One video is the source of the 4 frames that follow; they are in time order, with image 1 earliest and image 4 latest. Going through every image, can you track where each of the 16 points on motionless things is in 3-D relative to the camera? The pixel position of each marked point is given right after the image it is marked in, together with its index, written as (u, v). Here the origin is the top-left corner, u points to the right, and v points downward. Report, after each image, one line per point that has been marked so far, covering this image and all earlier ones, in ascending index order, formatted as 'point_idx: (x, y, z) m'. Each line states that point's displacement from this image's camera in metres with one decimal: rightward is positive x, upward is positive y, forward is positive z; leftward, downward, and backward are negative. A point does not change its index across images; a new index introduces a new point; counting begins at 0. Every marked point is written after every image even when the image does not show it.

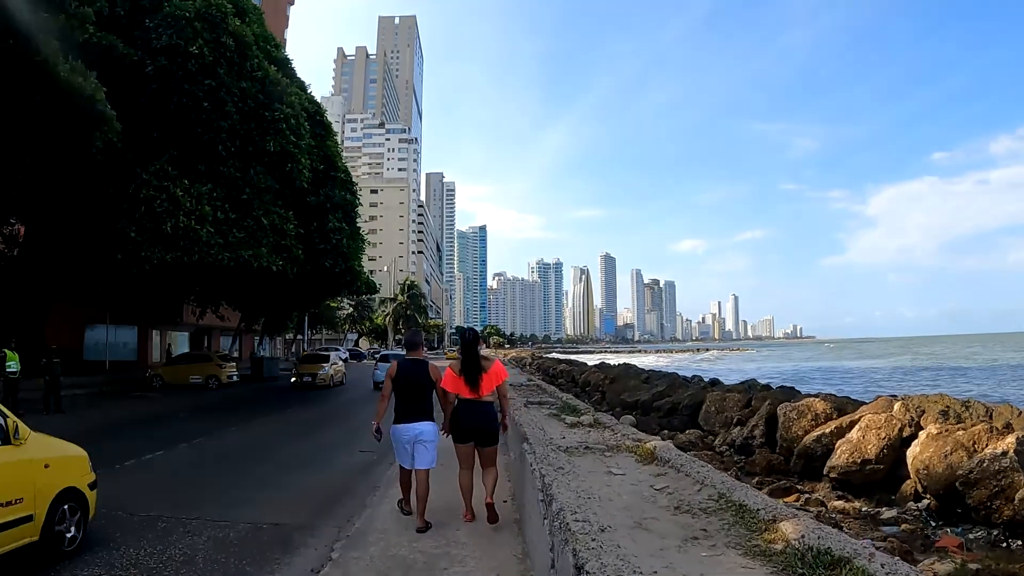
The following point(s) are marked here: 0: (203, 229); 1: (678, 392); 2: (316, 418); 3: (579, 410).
0: (-7.9, +1.4, +17.7) m
1: (+3.1, -2.0, +13.2) m
2: (-5.1, -3.4, +18.2) m
3: (+0.8, -1.5, +8.9) m
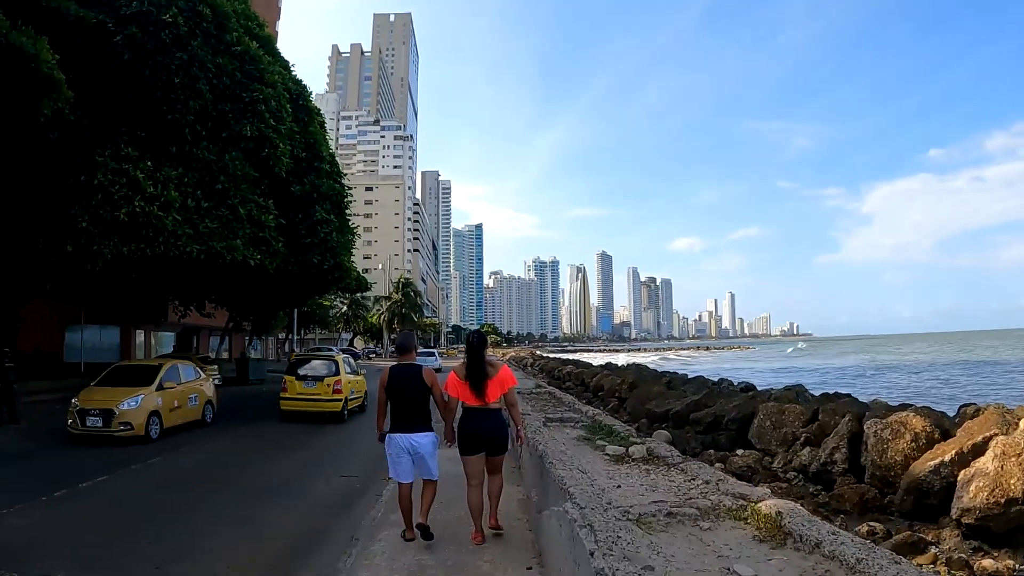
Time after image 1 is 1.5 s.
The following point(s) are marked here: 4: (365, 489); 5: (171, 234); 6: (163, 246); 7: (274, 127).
0: (-7.8, +1.6, +15.7) m
1: (+3.3, -1.8, +11.3) m
2: (-5.0, -3.2, +16.3) m
3: (+1.0, -1.4, +7.0) m
4: (-2.0, -2.6, +9.7) m
5: (-7.7, +1.2, +15.7) m
6: (-7.8, +0.9, +15.6) m
7: (-6.2, +4.2, +18.4) m
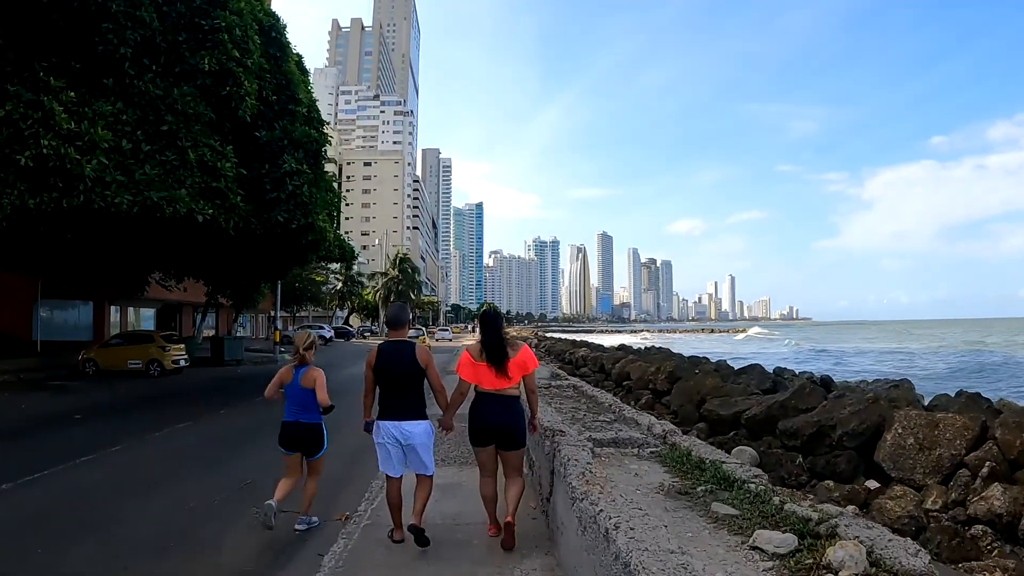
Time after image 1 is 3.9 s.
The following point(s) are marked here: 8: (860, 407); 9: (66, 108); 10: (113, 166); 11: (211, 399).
0: (-7.6, +2.3, +12.7) m
1: (+3.4, -1.3, +8.4) m
2: (-4.8, -2.5, +13.4) m
3: (+1.2, -1.0, +4.1) m
4: (-1.8, -2.1, +6.9) m
5: (-7.5, +1.9, +12.8) m
6: (-7.6, +1.6, +12.6) m
7: (-5.9, +4.9, +15.3) m
8: (+3.7, -1.3, +7.3) m
9: (-8.0, +3.3, +12.9) m
10: (-7.4, +2.2, +13.0) m
11: (-7.5, -2.8, +17.6) m
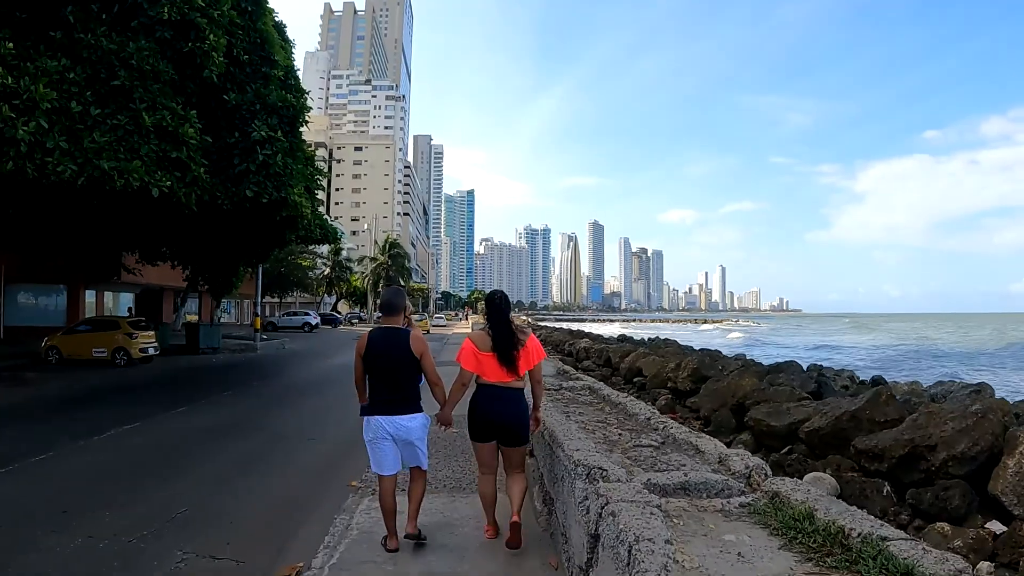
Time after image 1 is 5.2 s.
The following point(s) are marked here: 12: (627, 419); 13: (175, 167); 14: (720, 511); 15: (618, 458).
0: (-7.5, +2.6, +11.1) m
1: (+3.5, -1.2, +7.0) m
2: (-4.9, -2.2, +11.9) m
3: (+1.3, -0.9, +2.7) m
4: (-1.8, -1.9, +5.4) m
5: (-7.5, +2.3, +11.1) m
6: (-7.6, +2.0, +11.0) m
7: (-5.9, +5.3, +13.6) m
8: (+3.7, -1.1, +5.9) m
9: (-8.0, +3.6, +11.3) m
10: (-7.3, +2.6, +11.4) m
11: (-7.6, -2.4, +16.1) m
12: (+0.9, -1.0, +5.9) m
13: (-6.1, +2.2, +13.1) m
14: (+0.9, -1.0, +3.1) m
15: (+0.6, -1.0, +4.1) m
